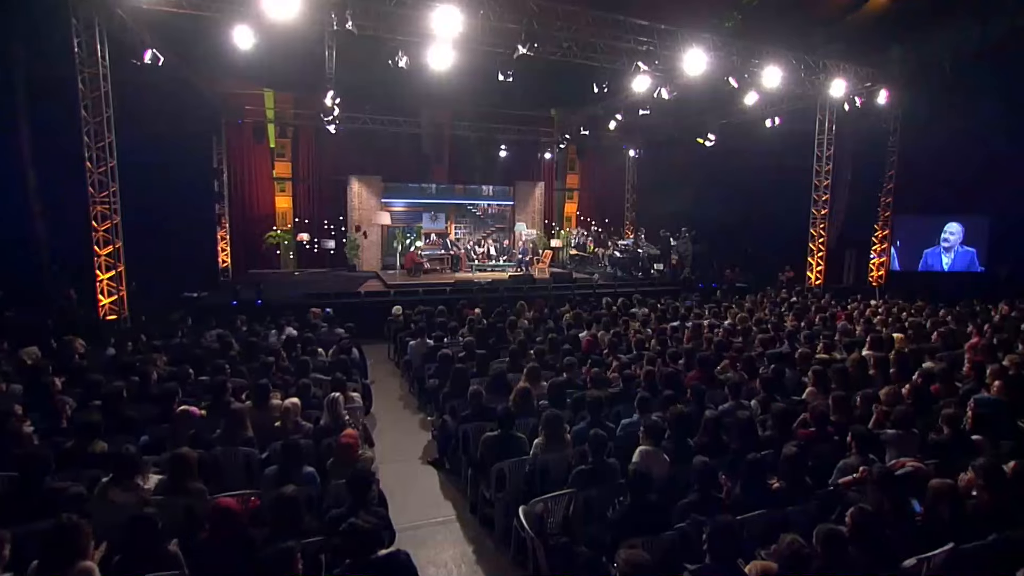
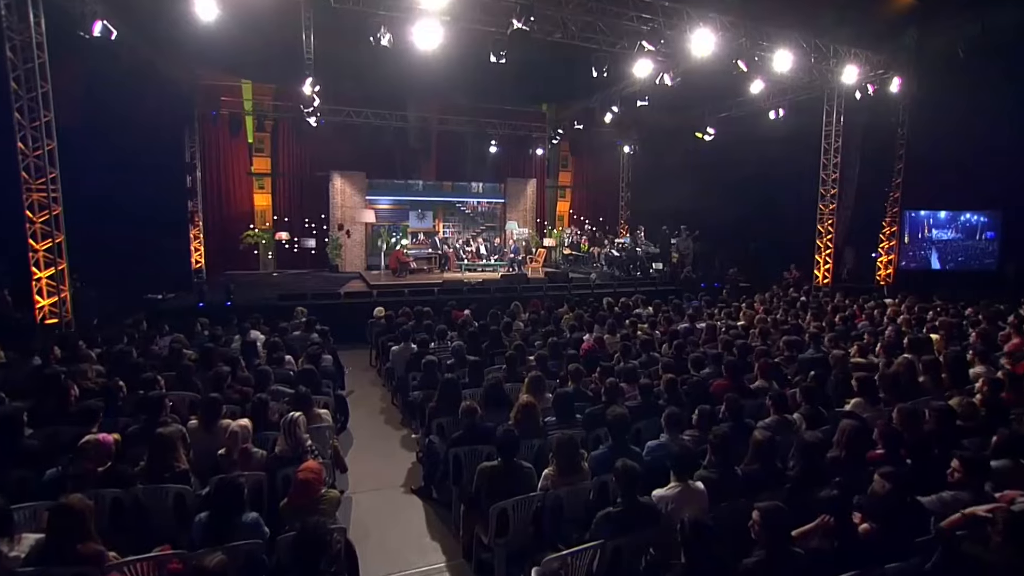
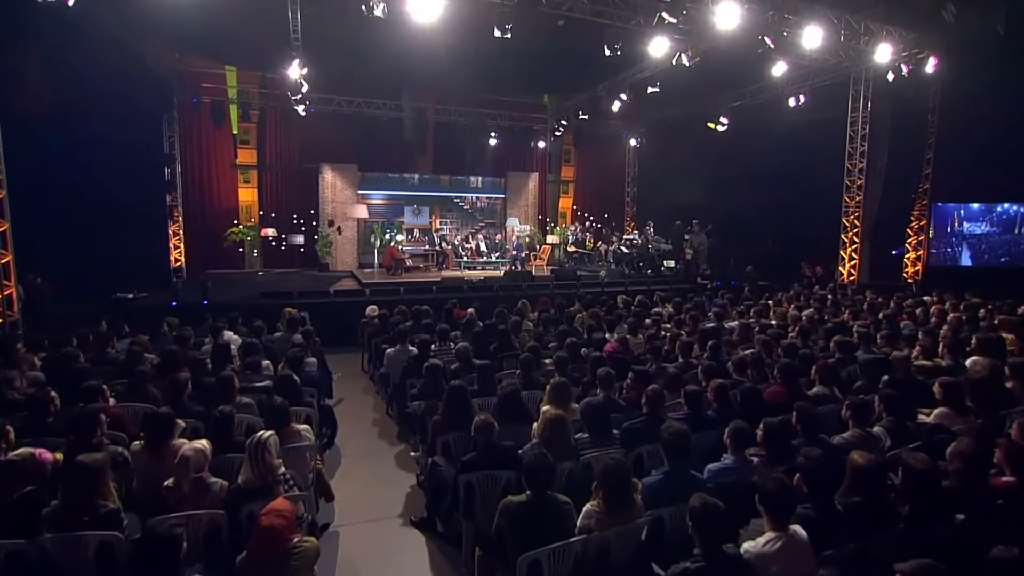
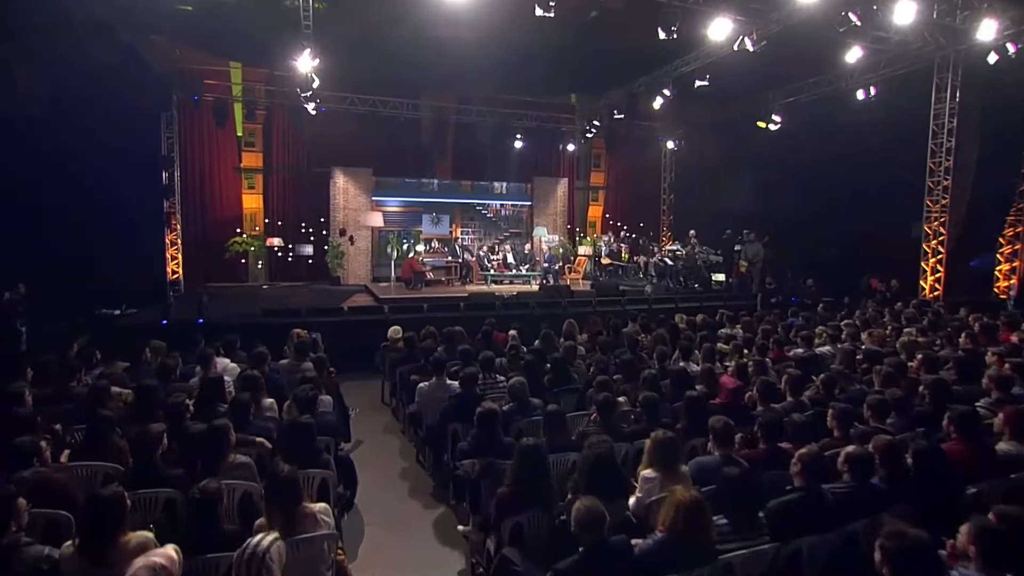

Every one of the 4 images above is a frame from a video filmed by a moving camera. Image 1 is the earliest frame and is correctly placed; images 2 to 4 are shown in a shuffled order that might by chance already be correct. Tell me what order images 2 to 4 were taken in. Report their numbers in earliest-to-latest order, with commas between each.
2, 3, 4
